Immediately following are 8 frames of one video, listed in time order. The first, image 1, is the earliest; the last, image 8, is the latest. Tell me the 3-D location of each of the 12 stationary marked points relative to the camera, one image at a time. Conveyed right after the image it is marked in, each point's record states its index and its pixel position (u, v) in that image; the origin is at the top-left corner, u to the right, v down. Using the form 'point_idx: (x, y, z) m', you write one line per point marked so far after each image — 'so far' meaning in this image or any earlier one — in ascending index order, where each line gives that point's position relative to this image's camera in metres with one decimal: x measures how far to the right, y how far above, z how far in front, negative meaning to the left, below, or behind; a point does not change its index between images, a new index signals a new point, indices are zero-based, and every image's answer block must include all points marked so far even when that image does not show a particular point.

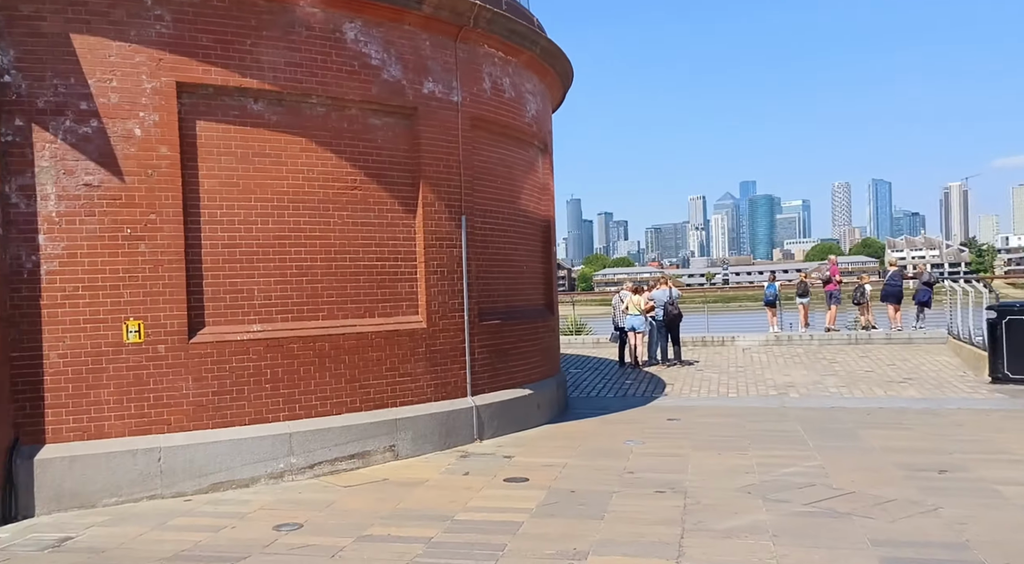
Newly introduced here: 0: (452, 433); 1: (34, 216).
0: (-0.4, -0.9, +5.5) m
1: (-2.3, +0.3, +4.3) m
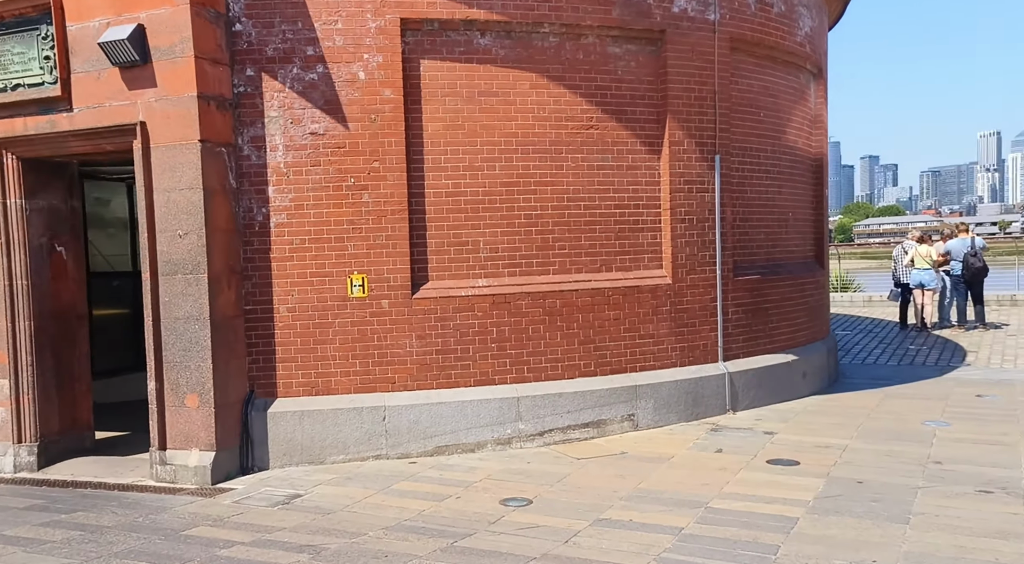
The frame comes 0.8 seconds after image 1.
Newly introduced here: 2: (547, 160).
0: (+1.0, -0.7, +4.9) m
1: (-1.2, +0.6, +4.2) m
2: (+0.2, +0.6, +4.6) m
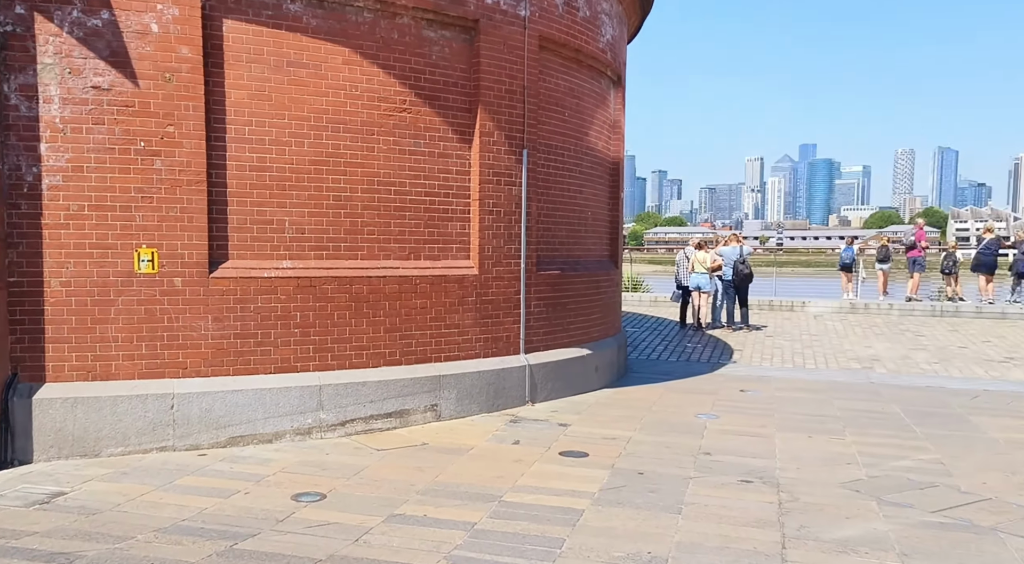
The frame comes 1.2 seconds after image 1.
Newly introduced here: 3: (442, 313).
0: (-0.1, -0.6, +4.9) m
1: (-2.0, +0.7, +3.7) m
2: (-0.8, +0.7, +4.4) m
3: (-0.4, -0.2, +4.7) m
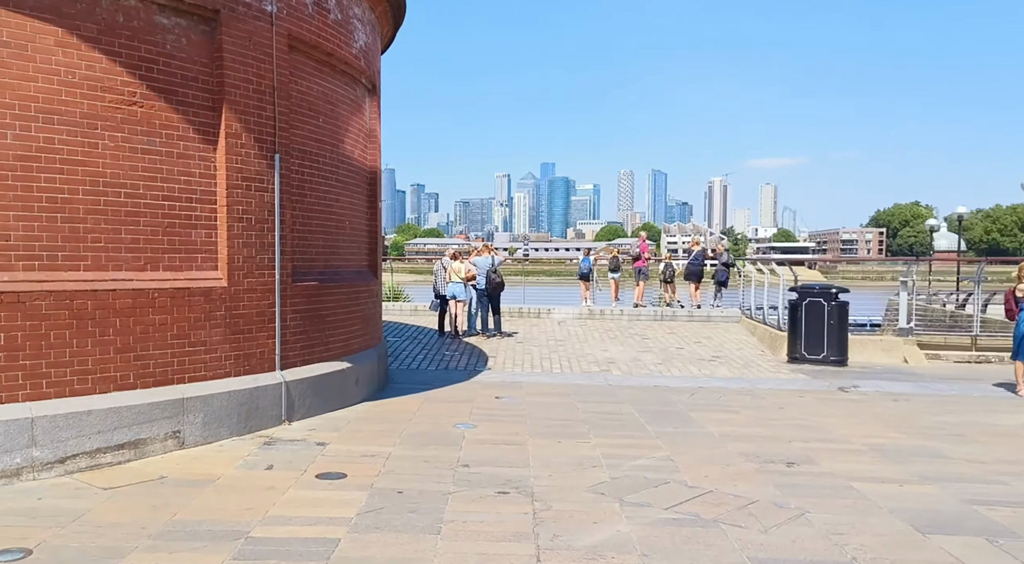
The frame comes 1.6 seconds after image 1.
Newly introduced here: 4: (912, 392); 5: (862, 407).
0: (-1.3, -0.7, +4.5) m
1: (-2.9, +0.6, +2.9) m
2: (-1.9, +0.6, +3.9) m
3: (-1.6, -0.2, +4.3) m
4: (+4.9, -1.6, +10.4) m
5: (+3.9, -1.6, +9.7) m
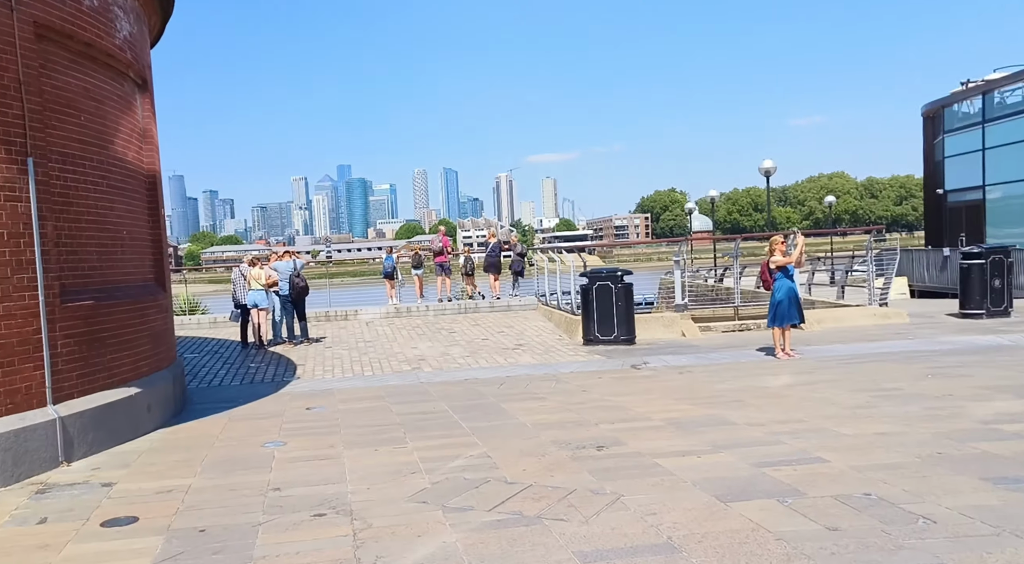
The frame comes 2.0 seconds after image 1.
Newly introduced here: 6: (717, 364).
0: (-2.2, -0.8, +3.9) m
1: (-3.5, +0.4, +2.0) m
2: (-2.7, +0.5, +3.1) m
3: (-2.4, -0.4, +3.6) m
4: (+2.7, -1.3, +10.9) m
5: (+1.9, -1.4, +10.1) m
6: (+3.2, -1.3, +13.9) m
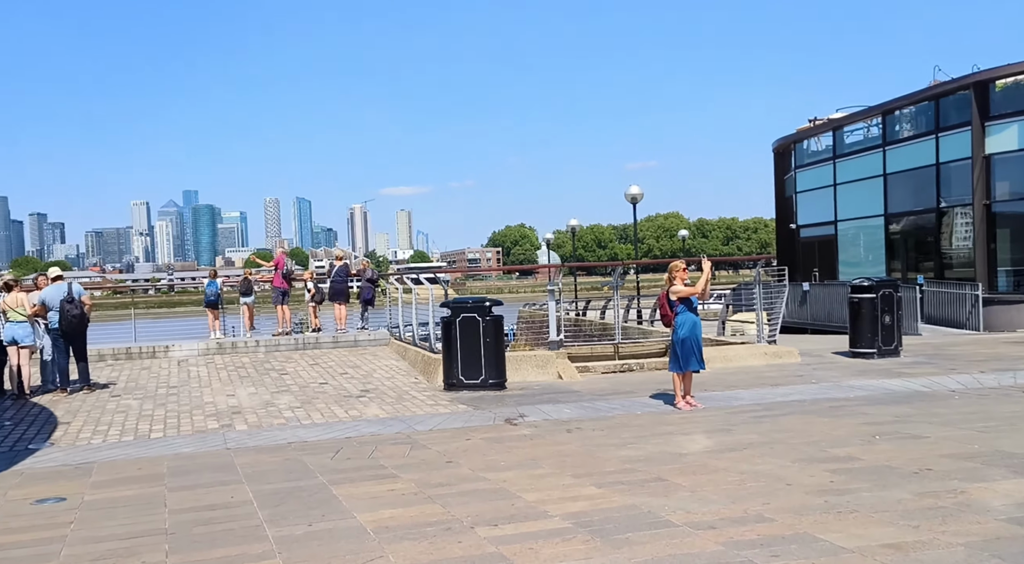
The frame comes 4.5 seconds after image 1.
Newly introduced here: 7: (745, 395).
0: (-2.5, -0.8, +0.5) m
1: (-3.4, +0.5, -1.6) m
2: (-2.8, +0.5, -0.3) m
3: (-2.6, -0.4, +0.1) m
4: (+1.3, -1.7, +8.2) m
5: (+0.6, -1.6, +7.2) m
6: (+1.2, -1.7, +11.2) m
7: (+3.3, -1.6, +12.5) m
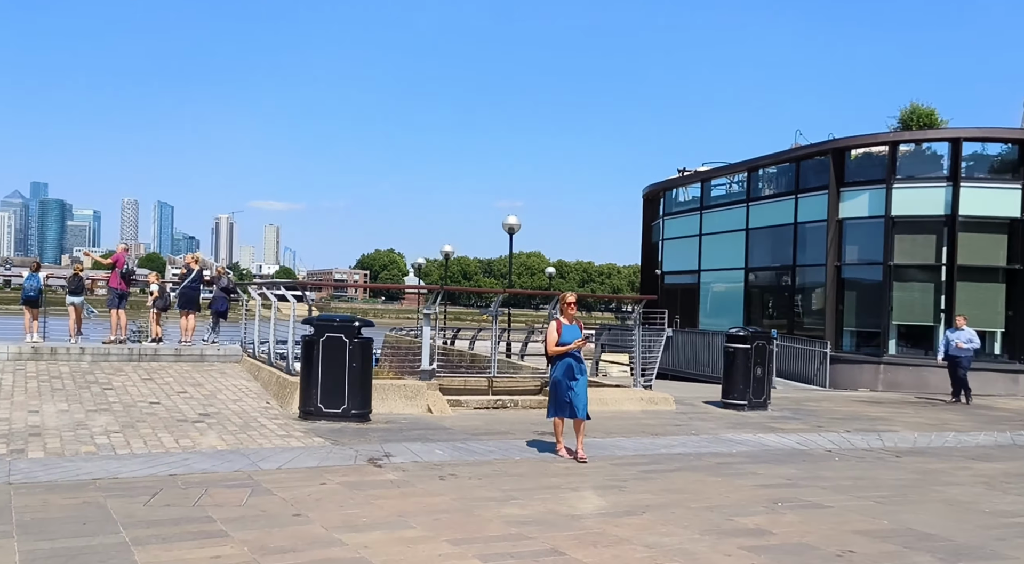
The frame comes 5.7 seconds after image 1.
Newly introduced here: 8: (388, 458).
0: (-2.2, -0.6, -1.2) m
1: (-2.7, +0.8, -3.4) m
2: (-2.3, +0.8, -2.0) m
3: (-2.3, -0.1, -1.6) m
4: (+0.2, -1.9, +6.9) m
5: (-0.3, -1.8, +5.8) m
6: (-0.3, -2.0, +9.8) m
7: (+1.5, -2.1, +11.4) m
8: (-1.4, -2.0, +10.0) m
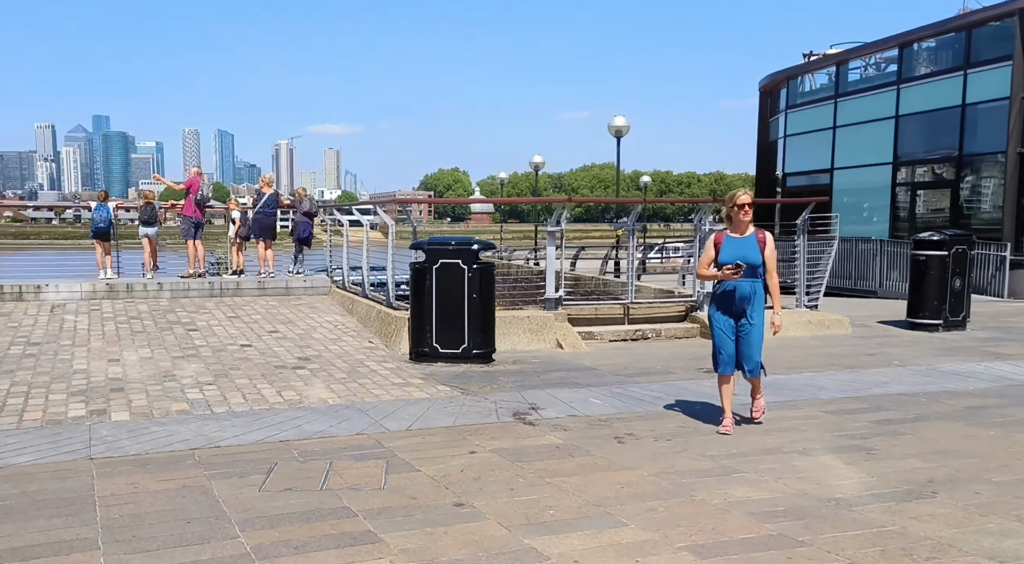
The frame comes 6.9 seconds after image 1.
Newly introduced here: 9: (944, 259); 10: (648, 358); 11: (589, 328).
0: (-1.4, -0.8, -3.2) m
1: (-2.1, +0.3, -5.4) m
2: (-1.6, +0.4, -4.0) m
3: (-1.5, -0.4, -3.5) m
4: (+1.6, -1.3, +4.9) m
5: (+1.0, -1.3, +3.8) m
6: (+1.3, -1.2, +7.9) m
7: (+3.3, -1.0, +9.3) m
8: (+0.2, -1.2, +8.1) m
9: (+6.0, +0.3, +12.4) m
10: (+1.7, -0.9, +10.8) m
11: (+1.1, -0.7, +12.3) m
